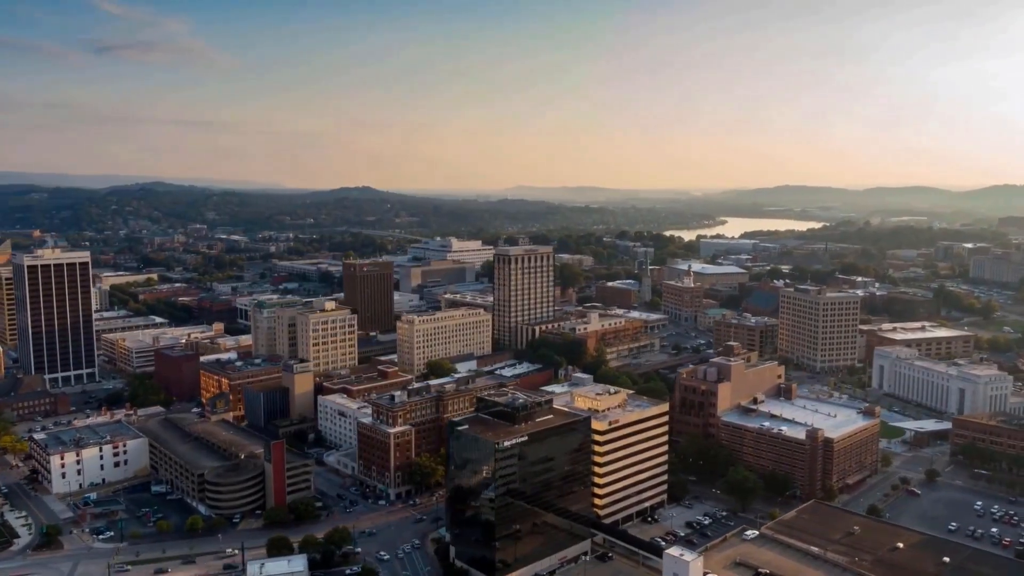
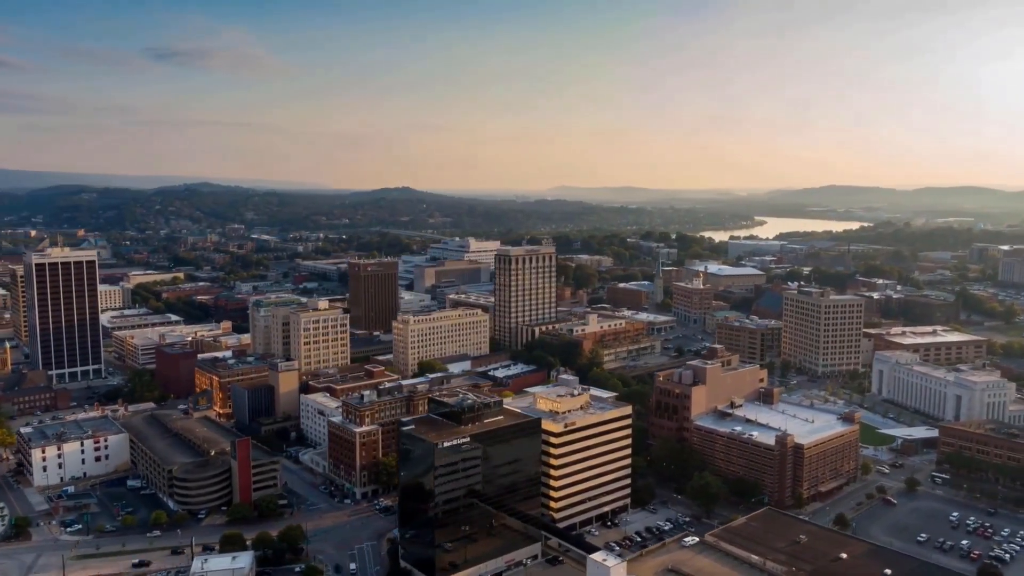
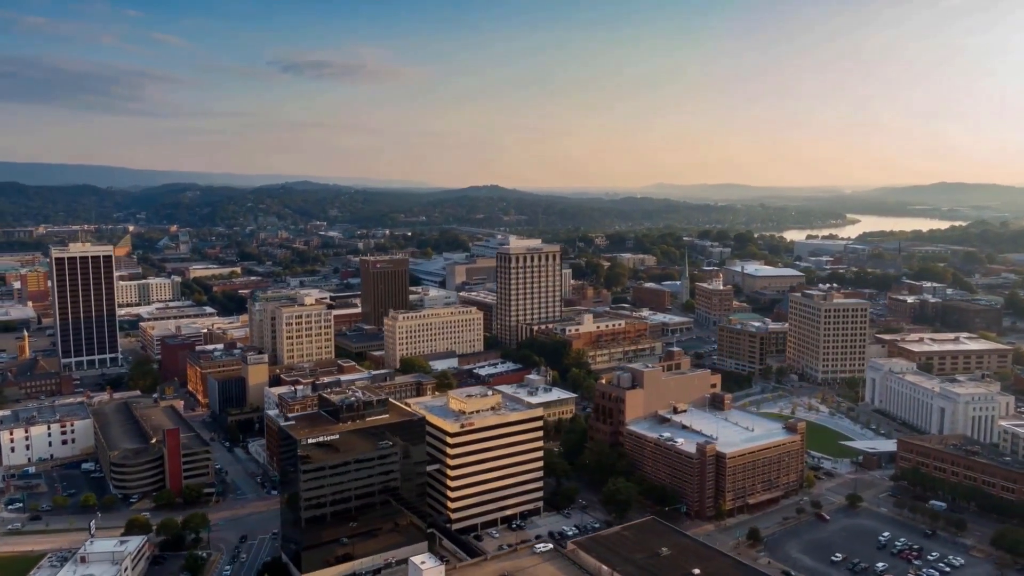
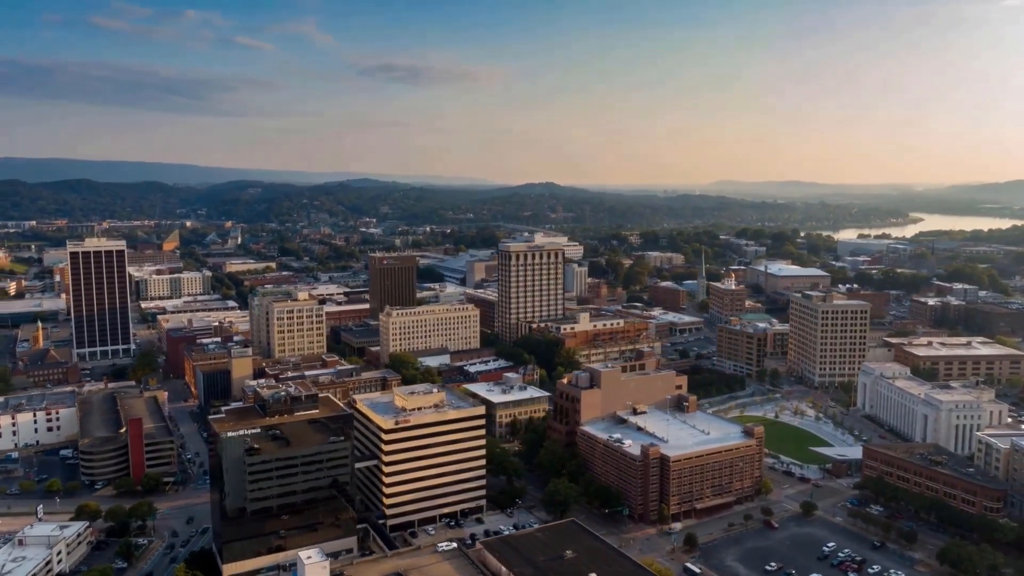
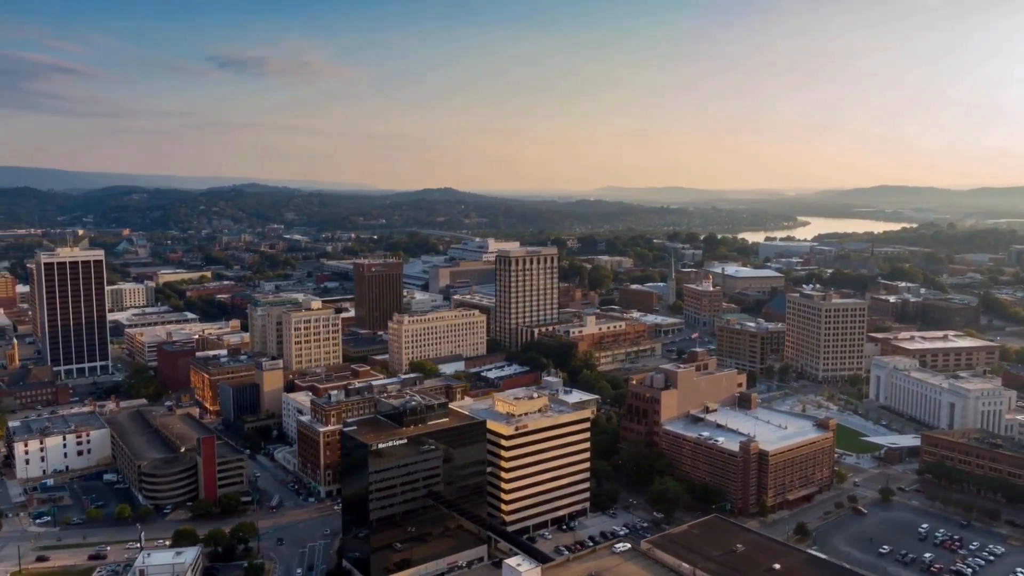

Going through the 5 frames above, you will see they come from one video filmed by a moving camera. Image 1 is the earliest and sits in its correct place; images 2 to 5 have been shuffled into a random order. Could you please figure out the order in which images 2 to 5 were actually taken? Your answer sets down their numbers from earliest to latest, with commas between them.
2, 5, 3, 4
